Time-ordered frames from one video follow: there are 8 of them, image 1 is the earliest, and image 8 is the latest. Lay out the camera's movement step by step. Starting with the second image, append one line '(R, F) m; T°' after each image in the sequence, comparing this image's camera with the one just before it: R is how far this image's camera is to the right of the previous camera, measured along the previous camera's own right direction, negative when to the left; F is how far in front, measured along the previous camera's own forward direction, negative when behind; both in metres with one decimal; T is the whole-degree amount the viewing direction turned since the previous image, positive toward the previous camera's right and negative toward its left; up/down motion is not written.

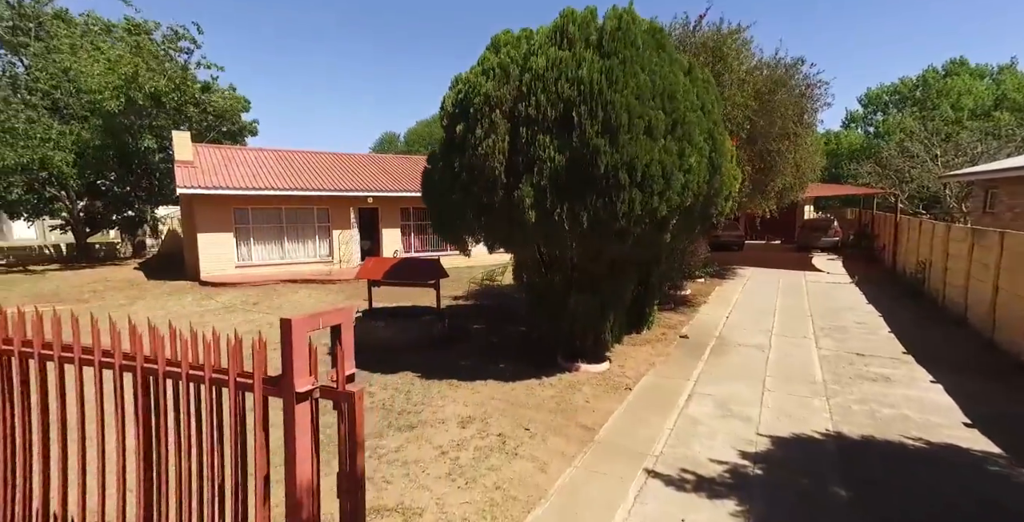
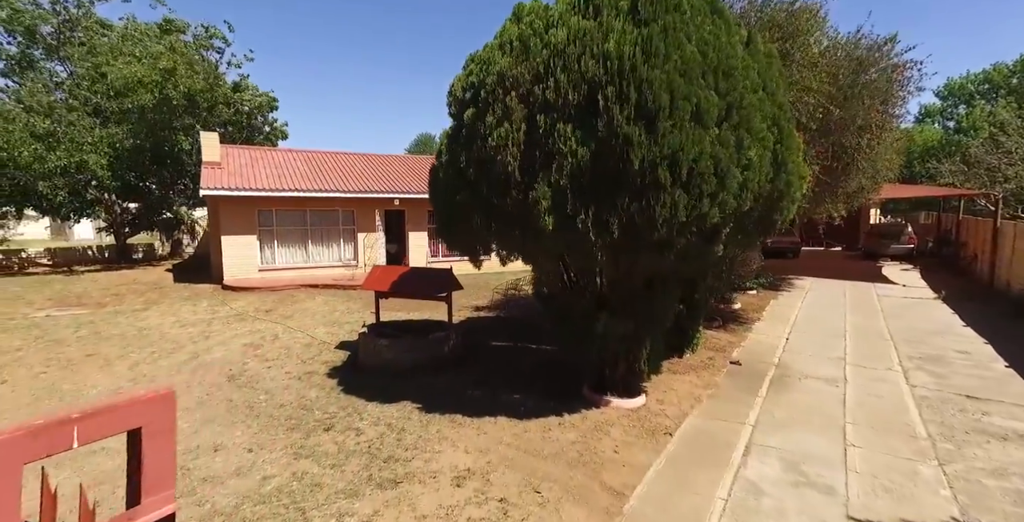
(+0.3, +1.2) m; -4°
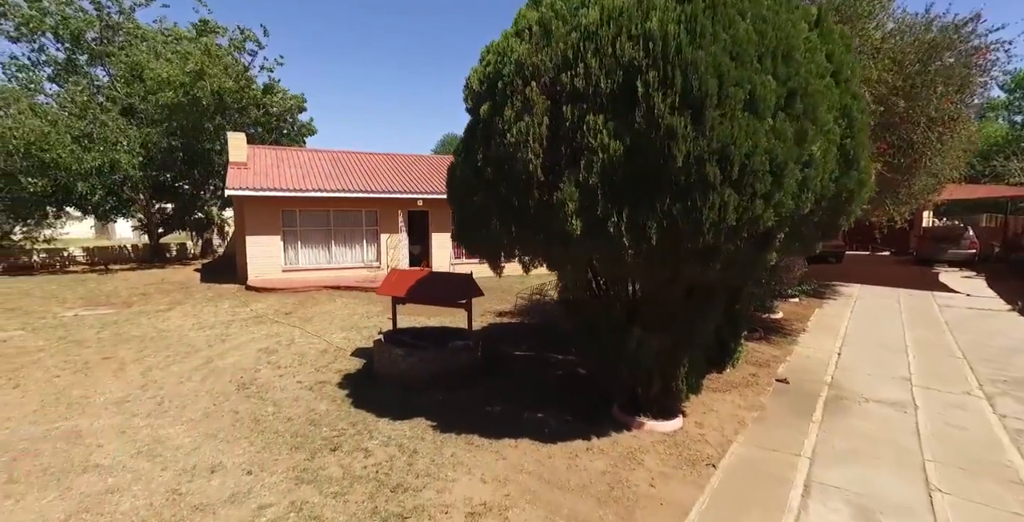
(0.0, +0.6) m; -3°
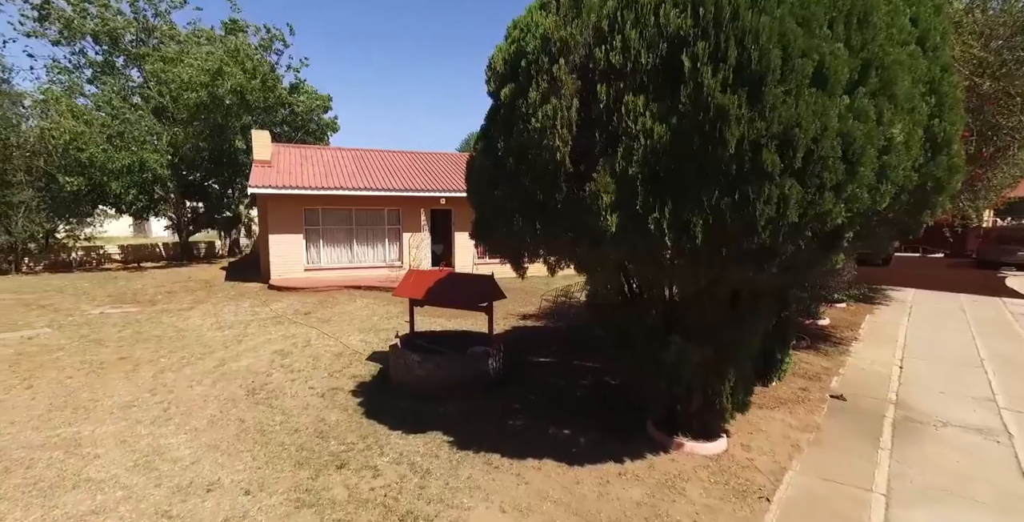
(0.0, +0.5) m; -3°
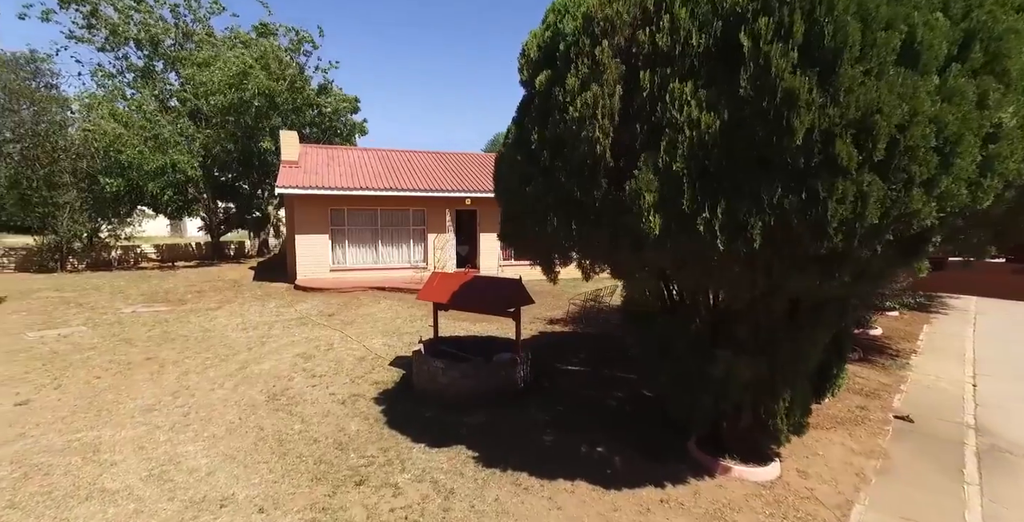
(-0.1, +0.4) m; -3°
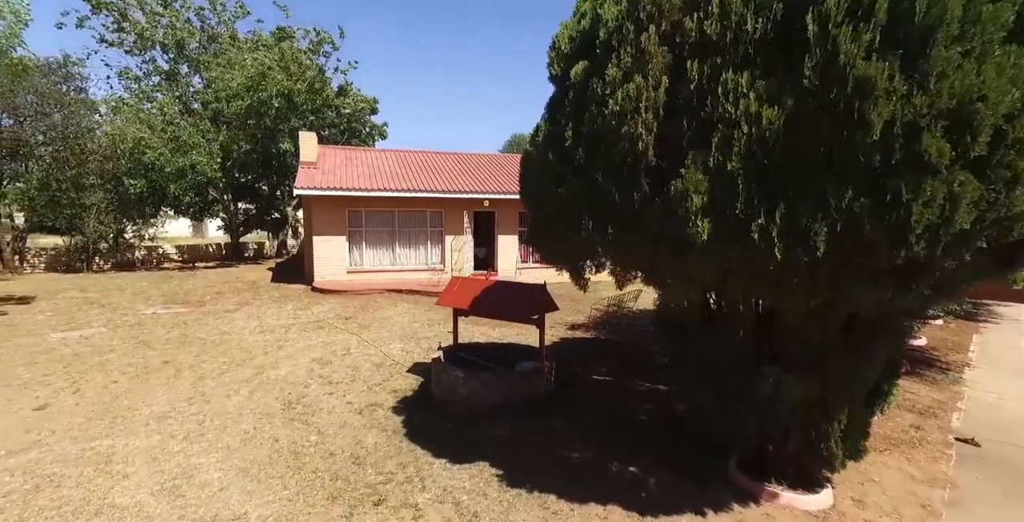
(-0.1, +0.3) m; -2°
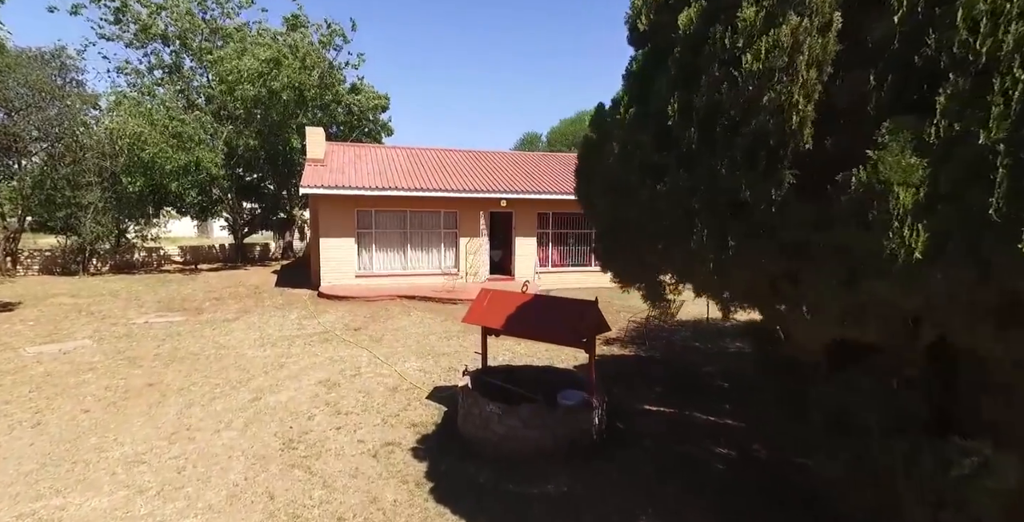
(-0.4, +1.1) m; -1°
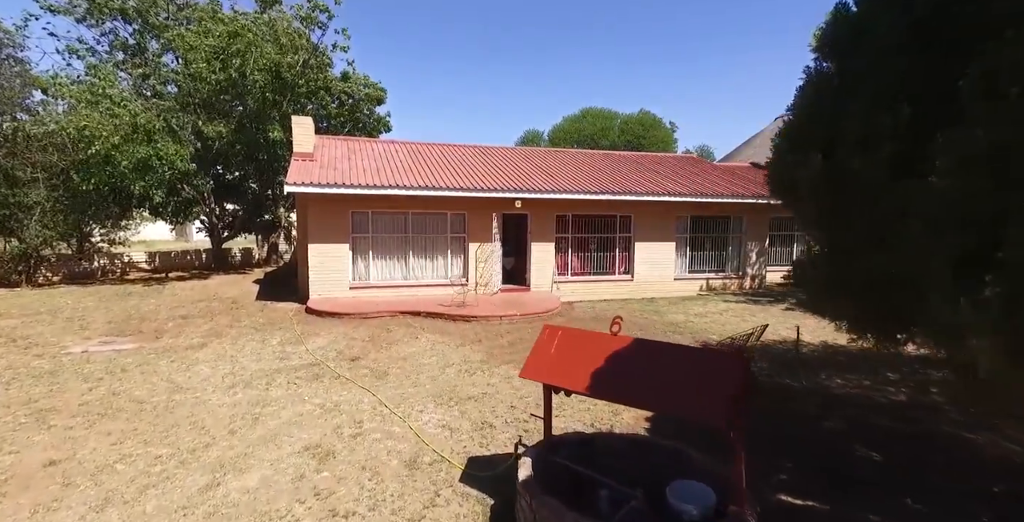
(-0.8, +2.1) m; +1°
